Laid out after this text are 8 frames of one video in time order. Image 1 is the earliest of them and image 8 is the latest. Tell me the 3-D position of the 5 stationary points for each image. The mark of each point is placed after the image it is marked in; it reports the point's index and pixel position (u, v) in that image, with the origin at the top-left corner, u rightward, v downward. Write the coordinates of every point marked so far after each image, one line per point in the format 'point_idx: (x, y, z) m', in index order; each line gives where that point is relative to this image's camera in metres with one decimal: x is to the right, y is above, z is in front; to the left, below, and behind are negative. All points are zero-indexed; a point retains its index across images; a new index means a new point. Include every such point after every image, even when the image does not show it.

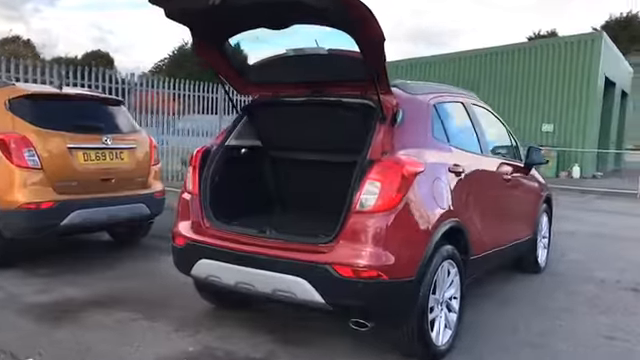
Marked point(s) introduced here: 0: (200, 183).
0: (-0.9, 0.0, +4.1) m
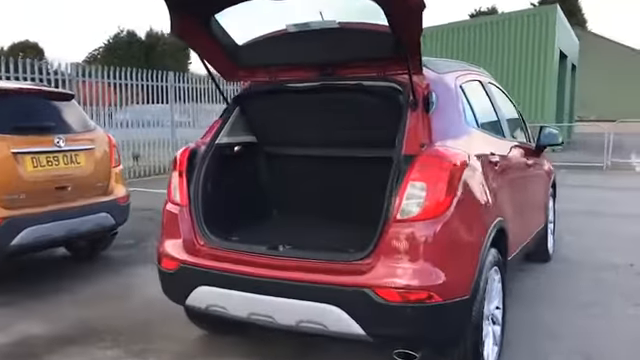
0: (-0.8, -0.1, +3.4) m
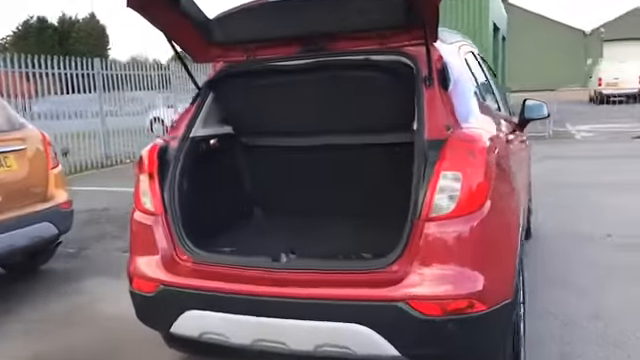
0: (-0.8, -0.1, +2.8) m
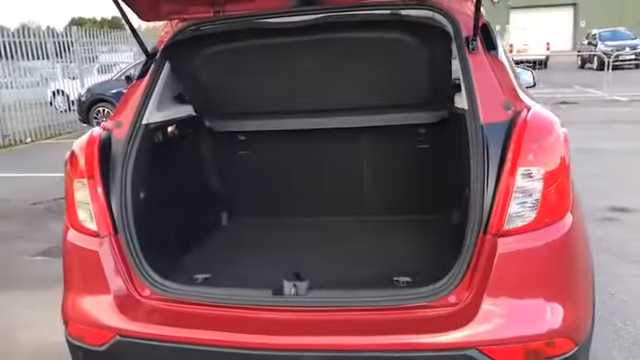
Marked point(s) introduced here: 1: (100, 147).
0: (-0.7, -0.1, +2.0) m
1: (-0.8, +0.1, +2.1) m
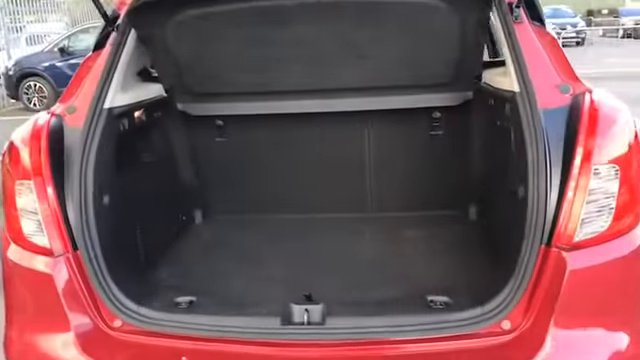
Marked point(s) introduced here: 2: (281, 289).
0: (-0.7, -0.1, +1.5) m
1: (-0.8, +0.1, +1.7) m
2: (-0.1, -0.3, +1.8) m
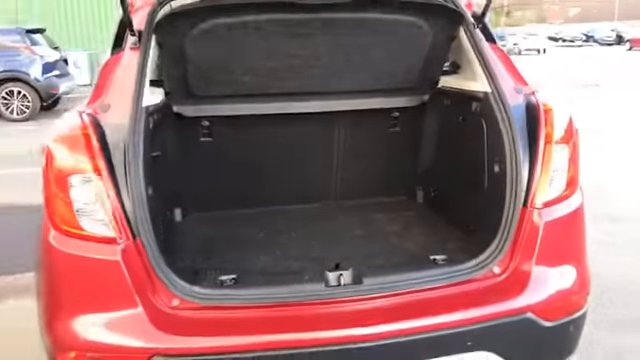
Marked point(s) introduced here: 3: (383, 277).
0: (-0.6, -0.1, +1.7) m
1: (-0.7, +0.1, +1.7) m
2: (-0.1, -0.3, +2.0) m
3: (+0.2, -0.3, +1.9) m
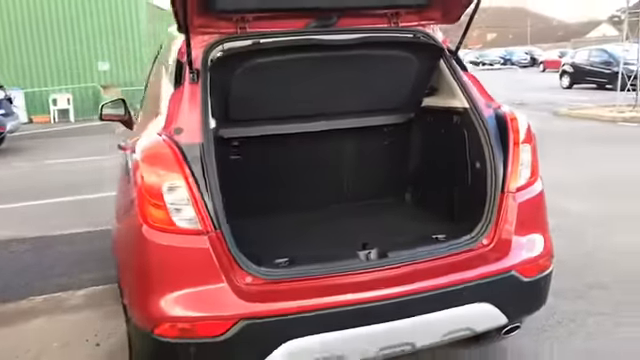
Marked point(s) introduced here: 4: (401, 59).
0: (-0.4, -0.1, +2.1) m
1: (-0.5, +0.1, +2.2) m
2: (+0.1, -0.3, +2.5) m
3: (+0.3, -0.3, +2.4) m
4: (+0.4, +0.6, +2.7) m
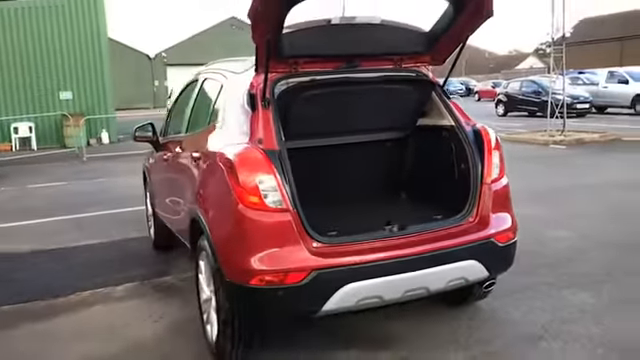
0: (-0.2, -0.1, +3.1) m
1: (-0.3, +0.1, +3.1) m
2: (+0.3, -0.3, +3.5) m
3: (+0.6, -0.3, +3.4) m
4: (+0.6, +0.6, +3.7) m
